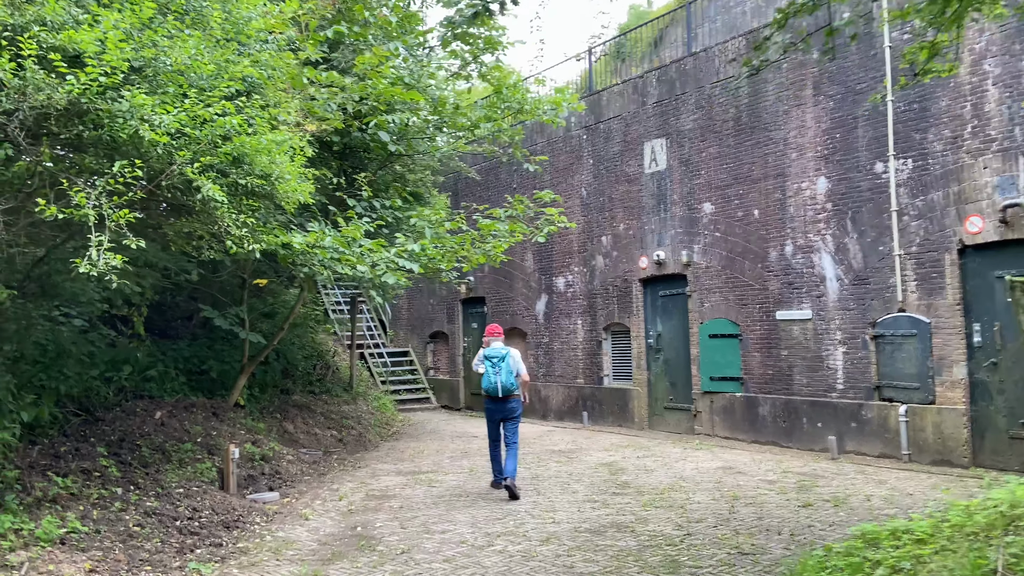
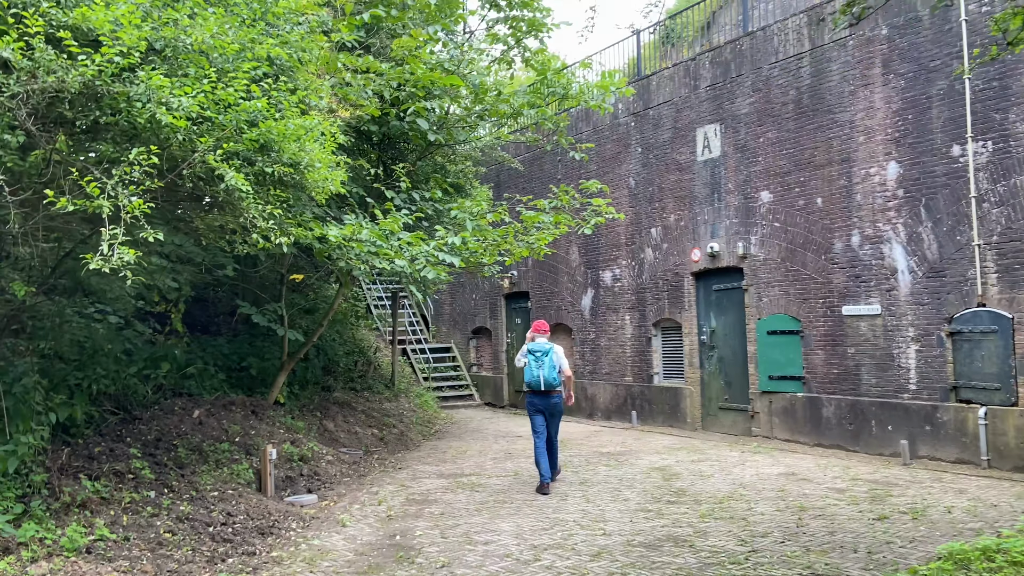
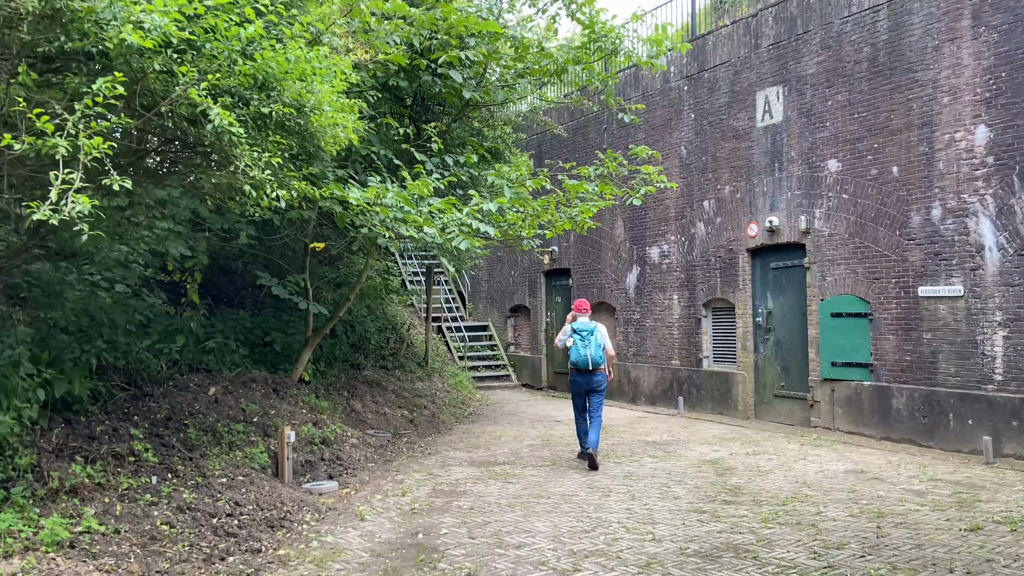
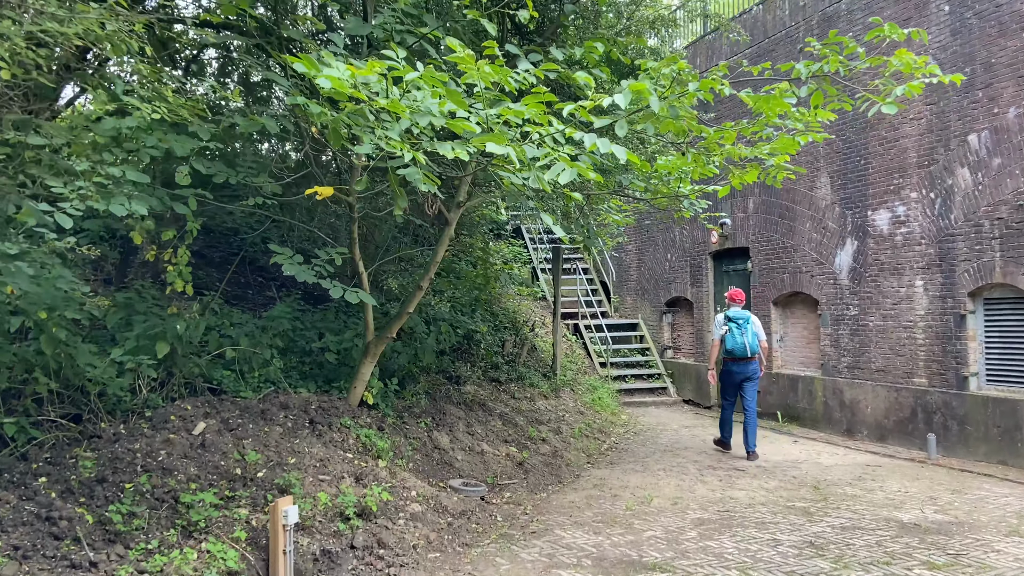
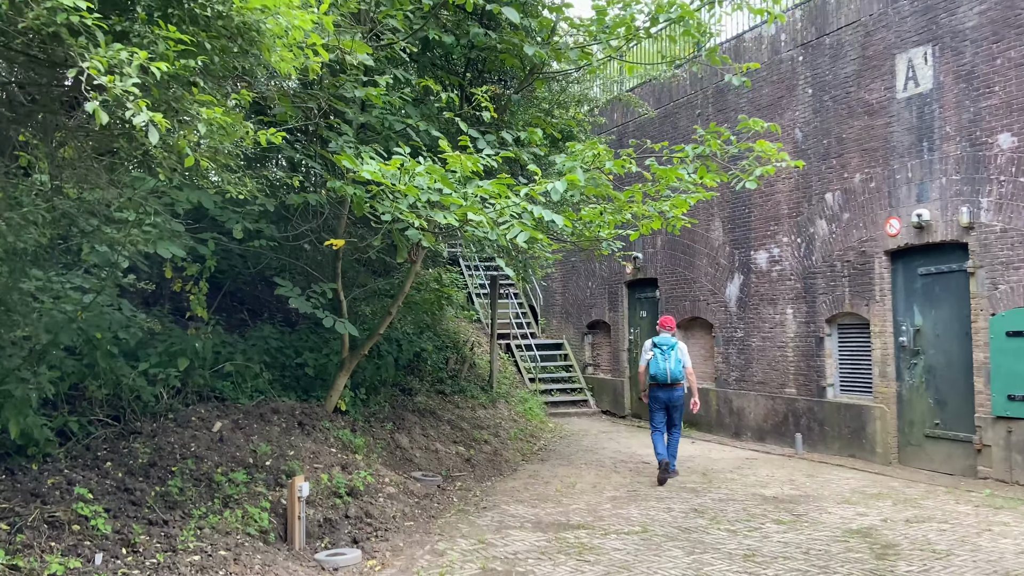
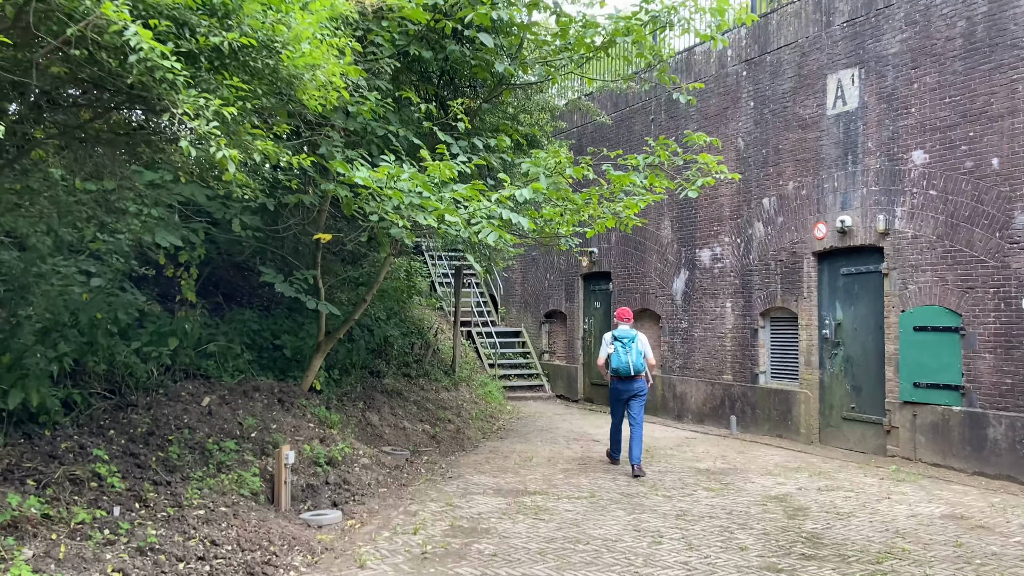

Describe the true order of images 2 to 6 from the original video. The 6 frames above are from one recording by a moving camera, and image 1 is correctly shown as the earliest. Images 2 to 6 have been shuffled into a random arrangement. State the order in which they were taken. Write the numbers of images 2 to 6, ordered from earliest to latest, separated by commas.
2, 3, 6, 5, 4
